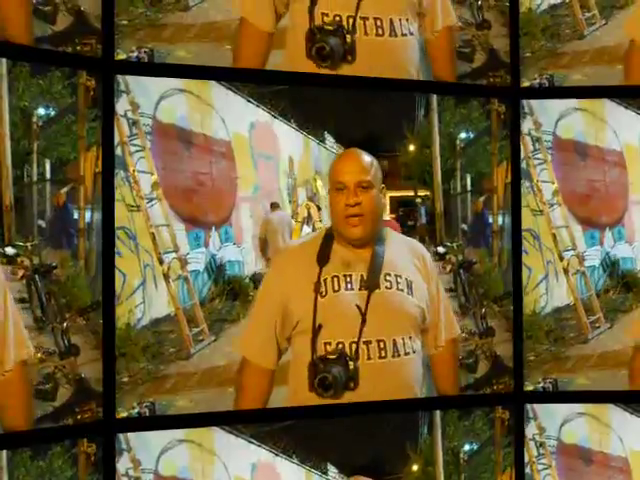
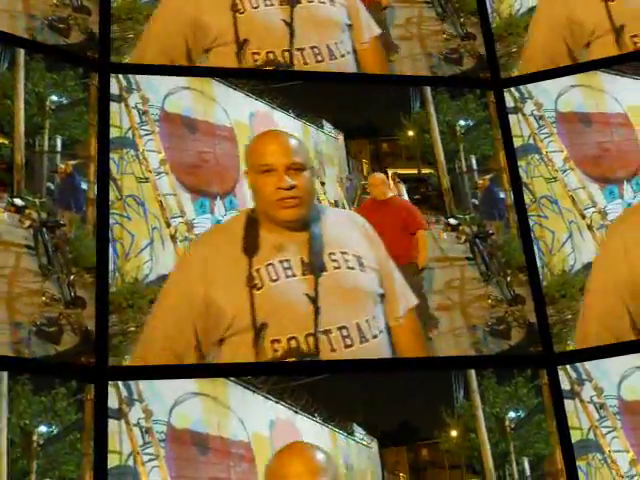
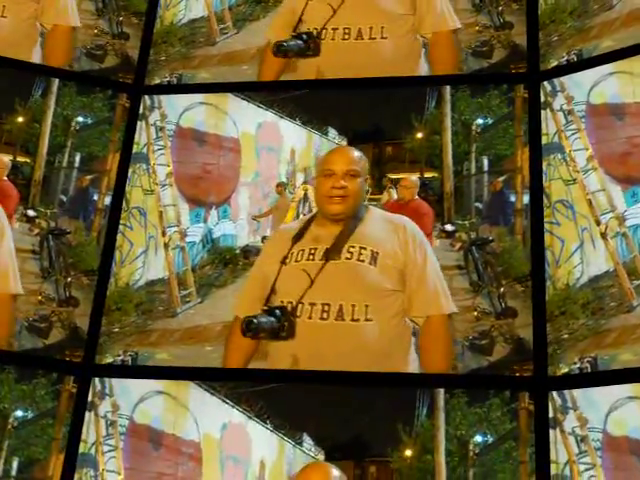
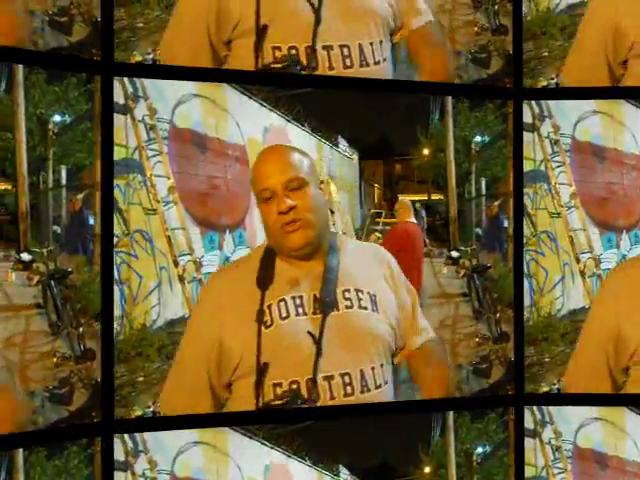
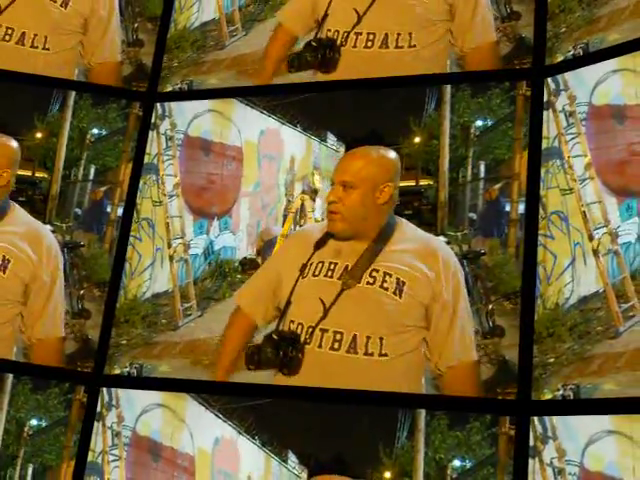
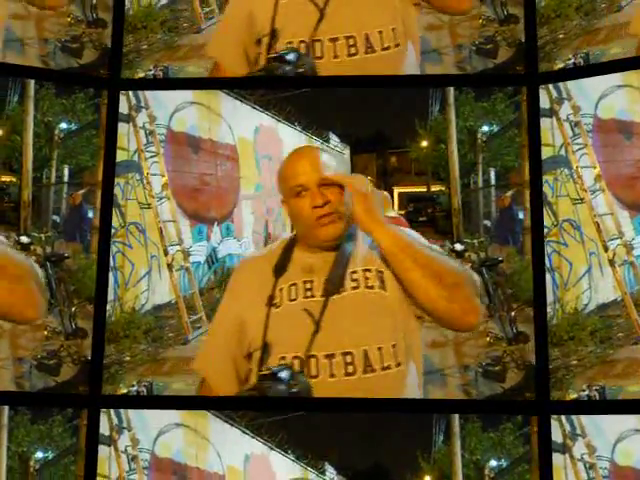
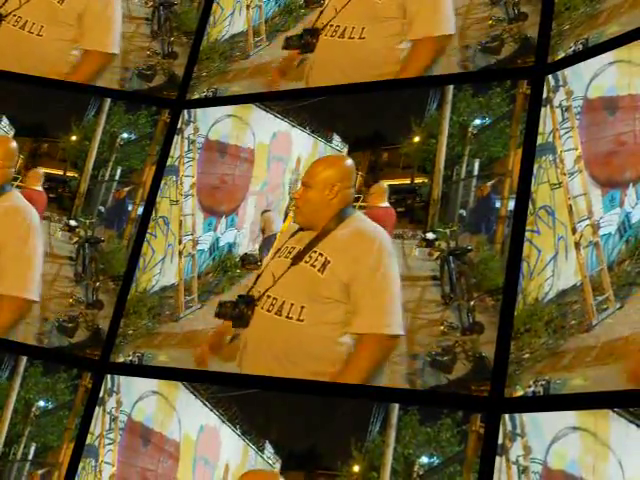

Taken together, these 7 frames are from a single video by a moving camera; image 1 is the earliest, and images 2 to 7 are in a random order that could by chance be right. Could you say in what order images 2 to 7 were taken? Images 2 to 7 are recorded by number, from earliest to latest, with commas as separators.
4, 6, 5, 7, 3, 2
